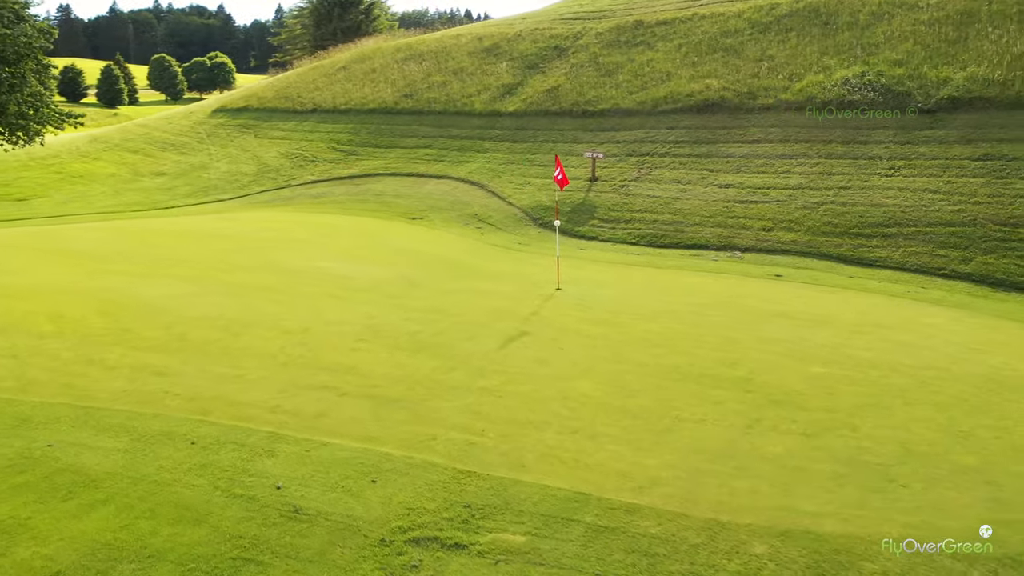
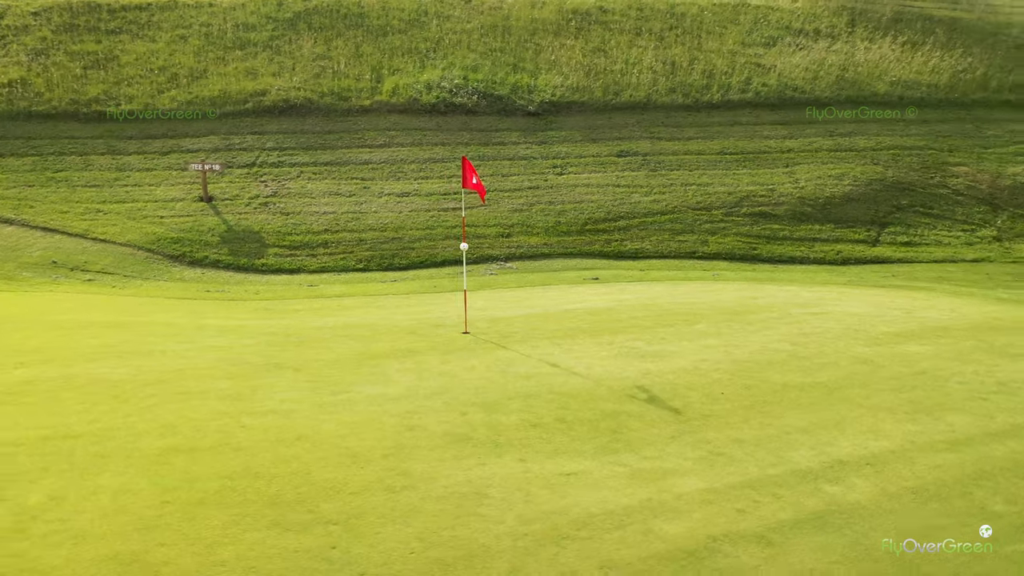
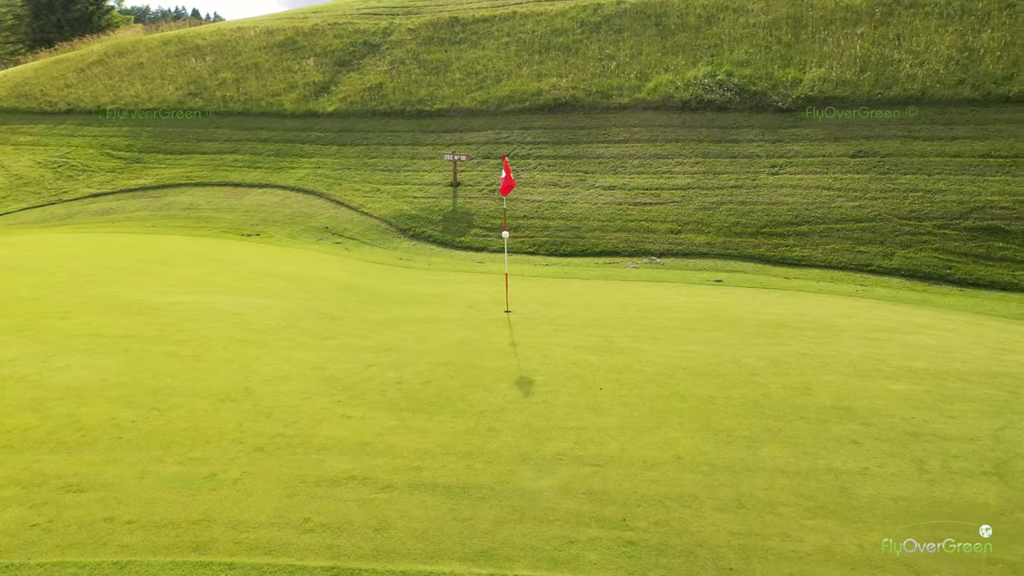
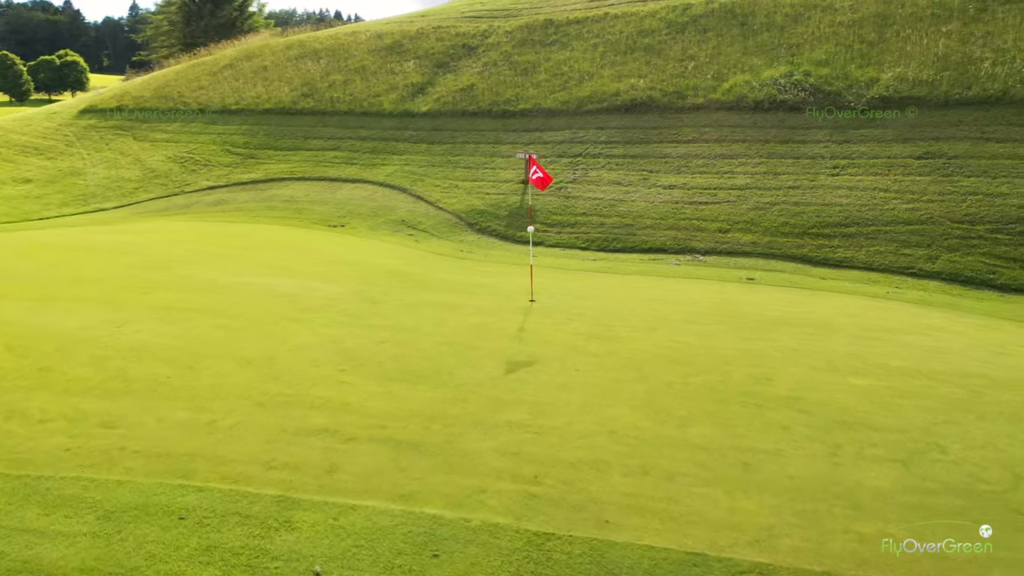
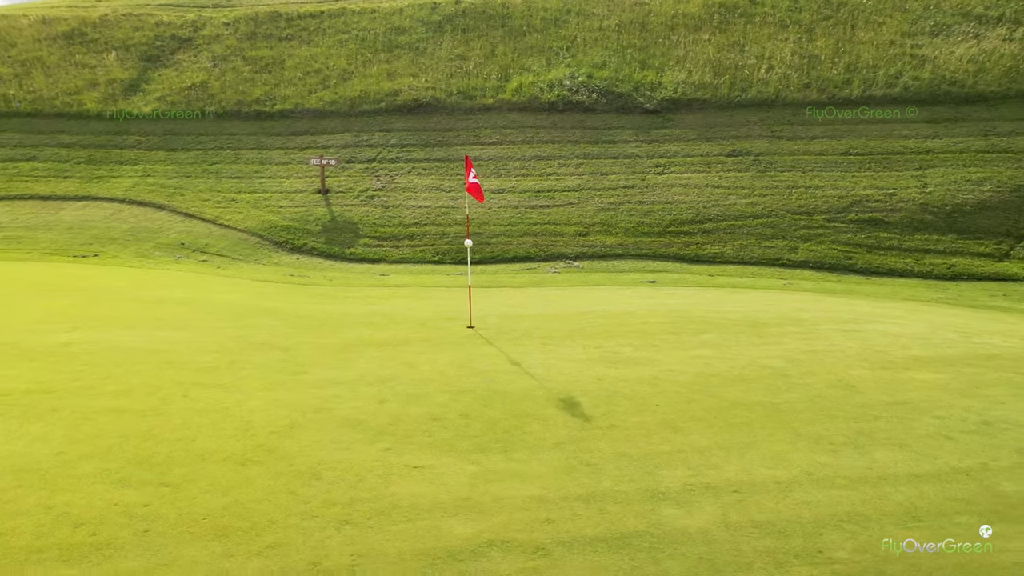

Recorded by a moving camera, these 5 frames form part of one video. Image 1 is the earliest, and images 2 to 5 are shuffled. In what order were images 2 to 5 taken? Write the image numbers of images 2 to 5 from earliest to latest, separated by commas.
4, 3, 5, 2
